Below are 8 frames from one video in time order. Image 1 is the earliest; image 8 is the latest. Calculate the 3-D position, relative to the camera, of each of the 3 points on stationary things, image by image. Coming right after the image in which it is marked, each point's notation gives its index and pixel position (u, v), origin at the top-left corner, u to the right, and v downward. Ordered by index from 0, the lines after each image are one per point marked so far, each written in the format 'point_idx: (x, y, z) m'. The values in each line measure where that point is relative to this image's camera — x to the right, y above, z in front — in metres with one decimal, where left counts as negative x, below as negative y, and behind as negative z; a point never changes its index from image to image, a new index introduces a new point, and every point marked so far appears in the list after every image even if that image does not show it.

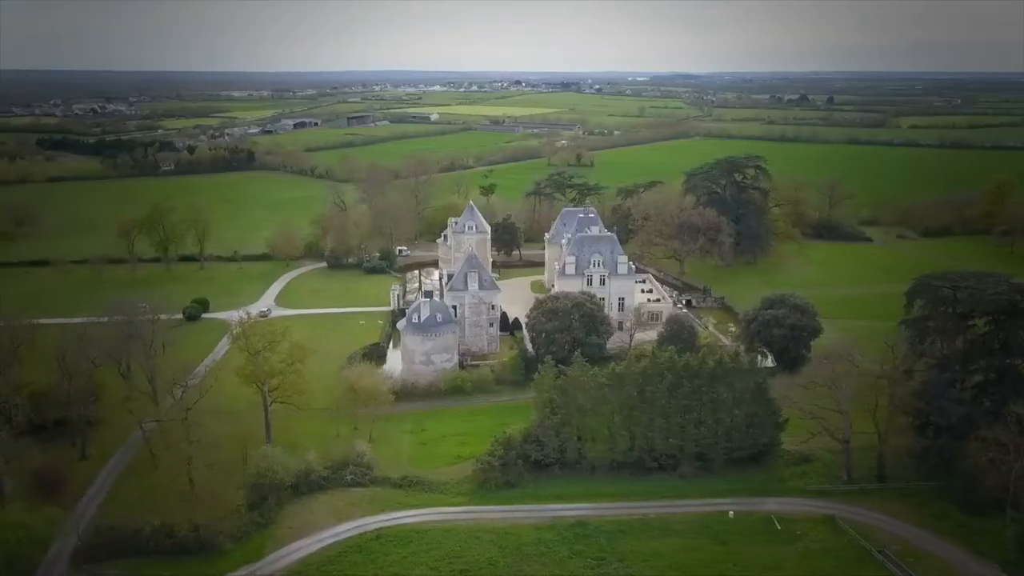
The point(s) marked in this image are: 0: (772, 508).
0: (+5.8, -5.0, +18.3) m
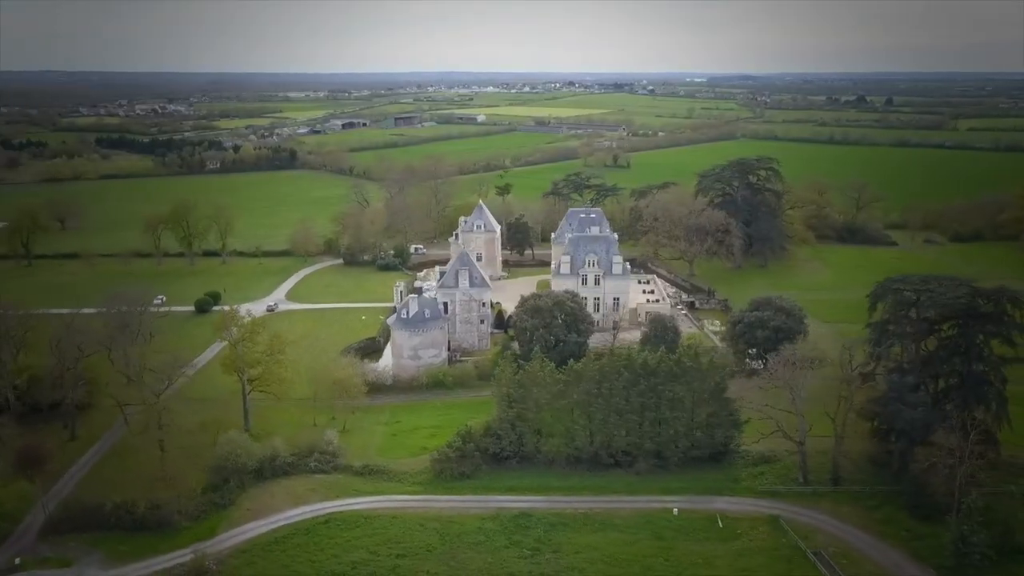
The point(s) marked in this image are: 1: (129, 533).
0: (+4.7, -5.0, +18.4) m
1: (-8.2, -5.2, +17.4) m
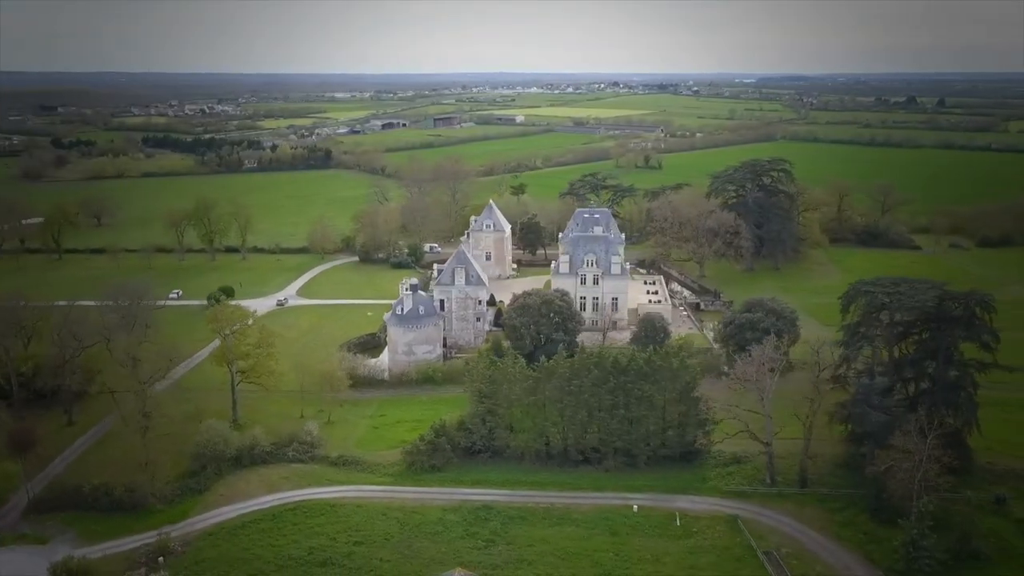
0: (+3.8, -4.9, +18.5) m
1: (-9.1, -5.0, +18.1) m
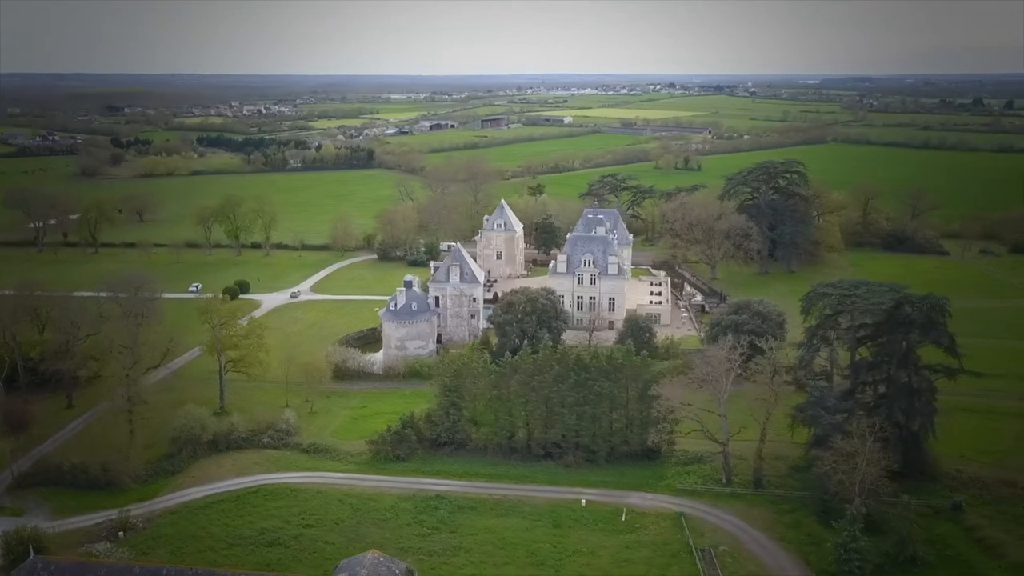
0: (+2.7, -4.9, +18.8) m
1: (-10.2, -4.8, +19.2) m
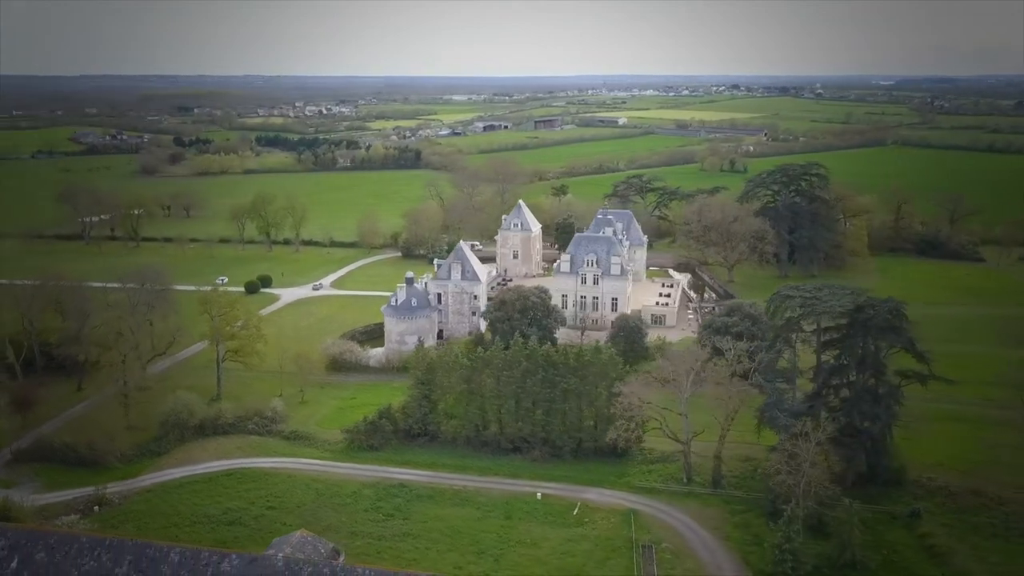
0: (+1.8, -4.9, +19.0) m
1: (-11.1, -4.5, +20.5) m
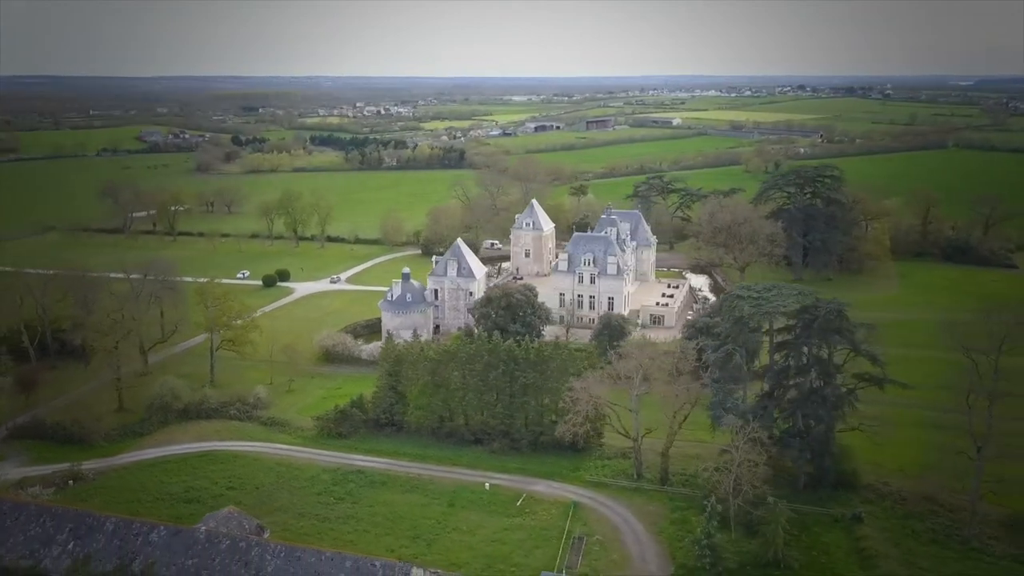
0: (+0.5, -4.8, +19.4) m
1: (-12.1, -4.2, +21.8) m
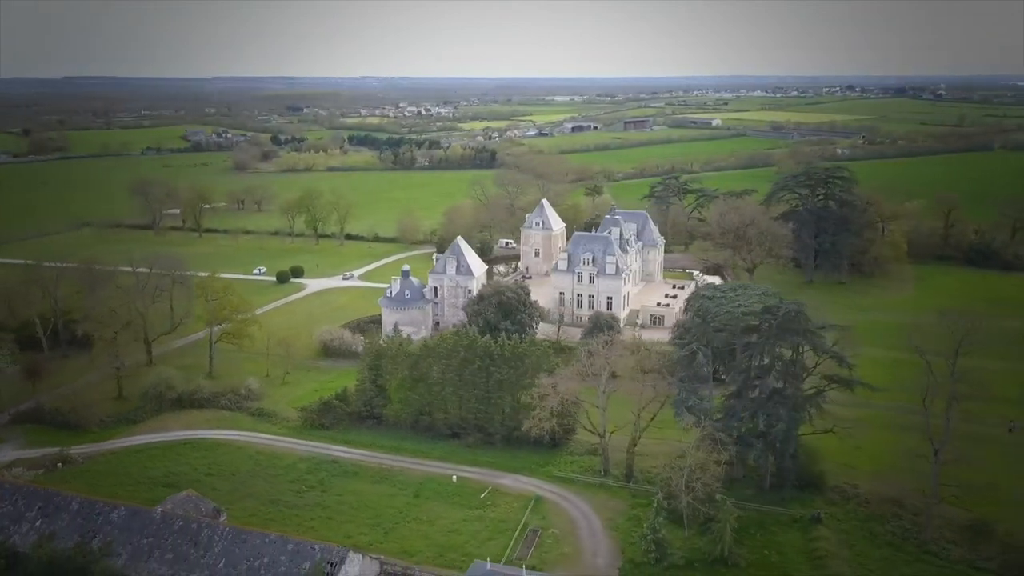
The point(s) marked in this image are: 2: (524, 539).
0: (-0.2, -4.7, +19.8) m
1: (-12.8, -4.0, +22.8) m
2: (+0.3, -5.3, +17.1) m
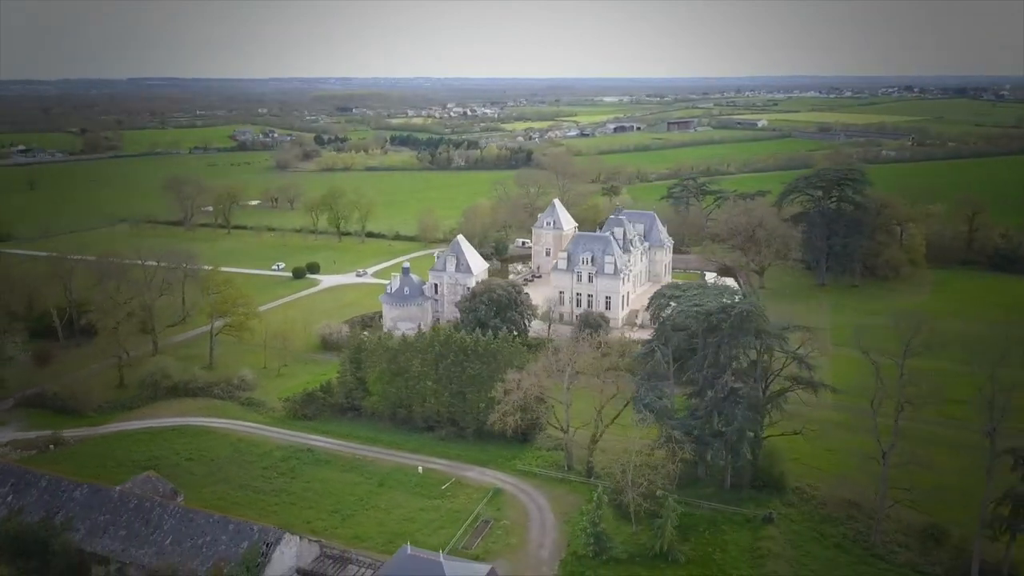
0: (-1.1, -4.6, +20.2) m
1: (-13.5, -3.7, +24.0) m
2: (-0.8, -5.3, +17.5) m
